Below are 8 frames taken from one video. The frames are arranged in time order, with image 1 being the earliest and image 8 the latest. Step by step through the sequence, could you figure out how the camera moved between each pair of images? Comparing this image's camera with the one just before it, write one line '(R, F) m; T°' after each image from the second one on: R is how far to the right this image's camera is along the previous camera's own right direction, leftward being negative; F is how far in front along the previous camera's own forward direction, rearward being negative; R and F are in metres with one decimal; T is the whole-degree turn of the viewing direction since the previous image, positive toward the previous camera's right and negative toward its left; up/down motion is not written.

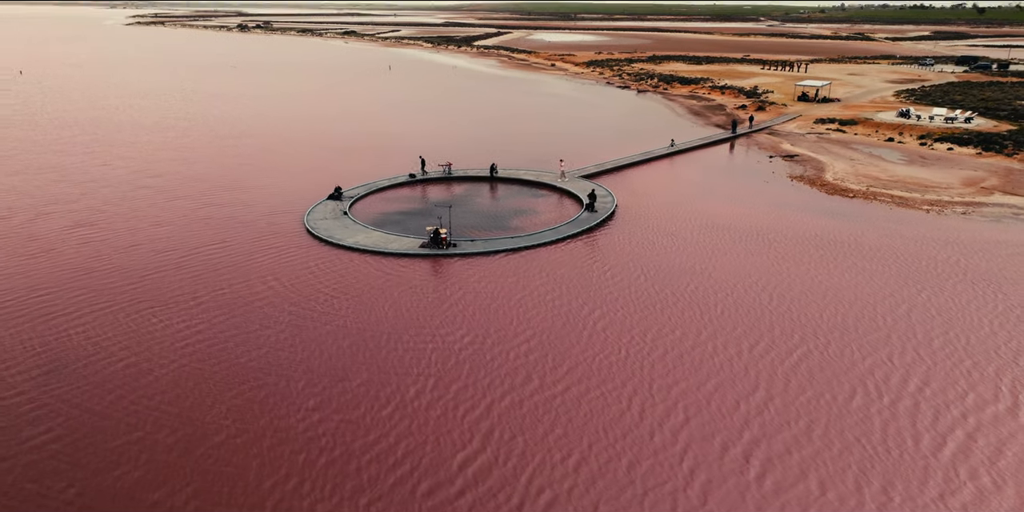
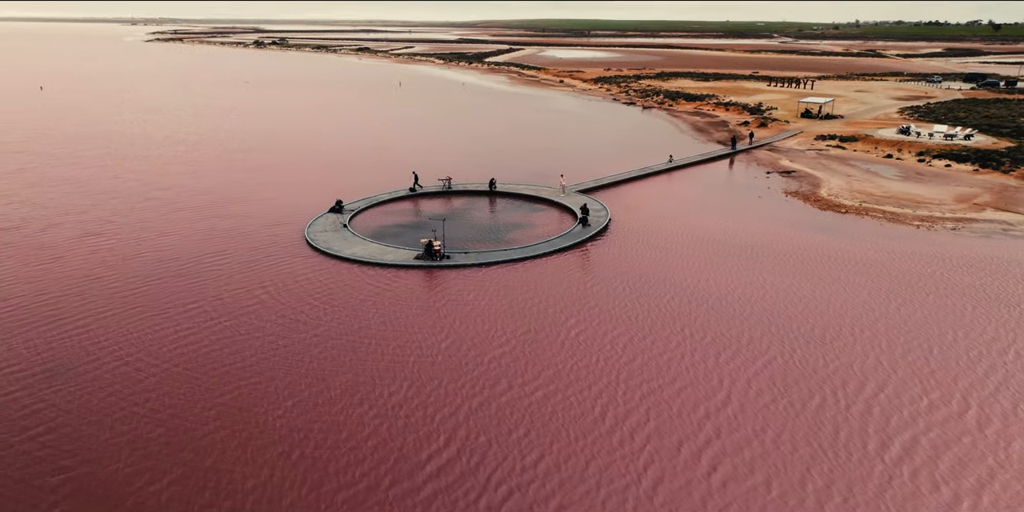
(+0.7, -0.6) m; -1°
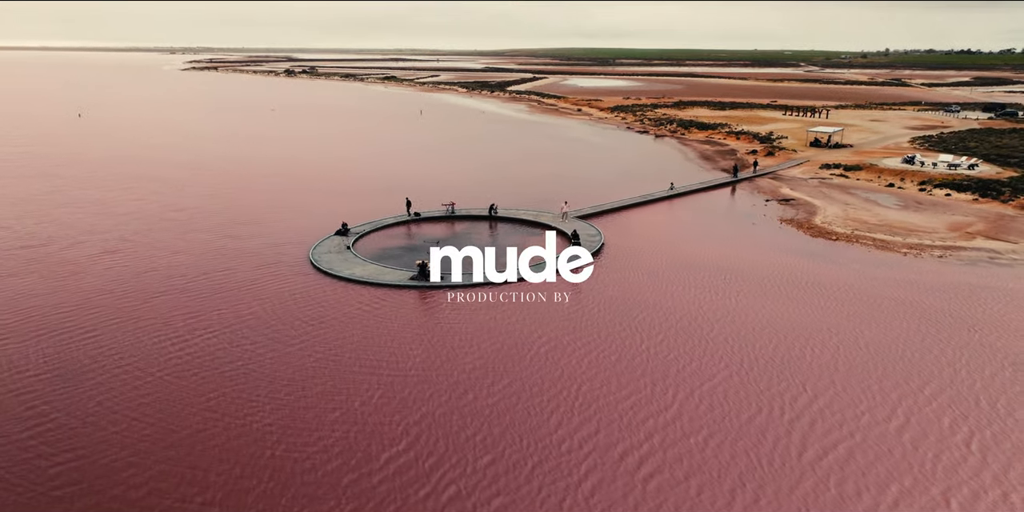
(+1.2, -1.1) m; -2°
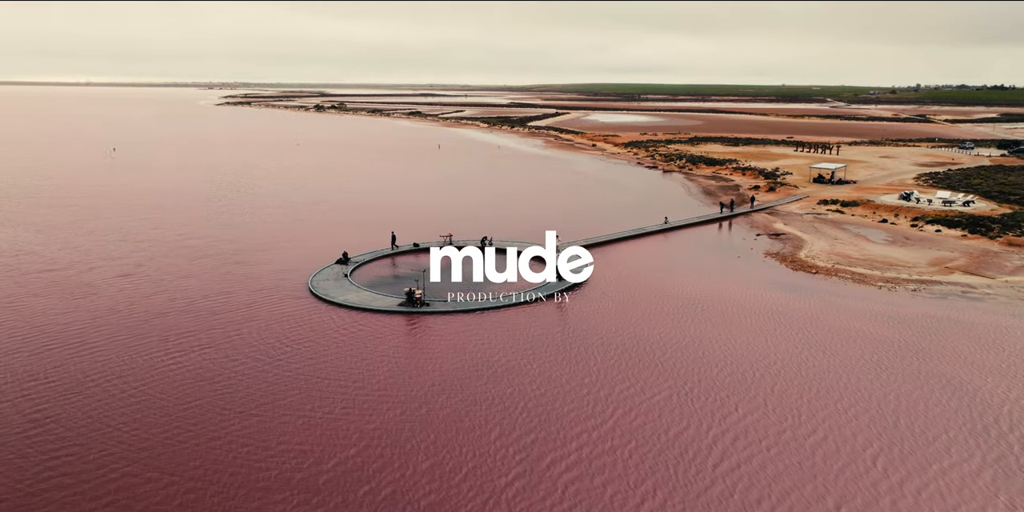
(+1.6, -1.4) m; -2°
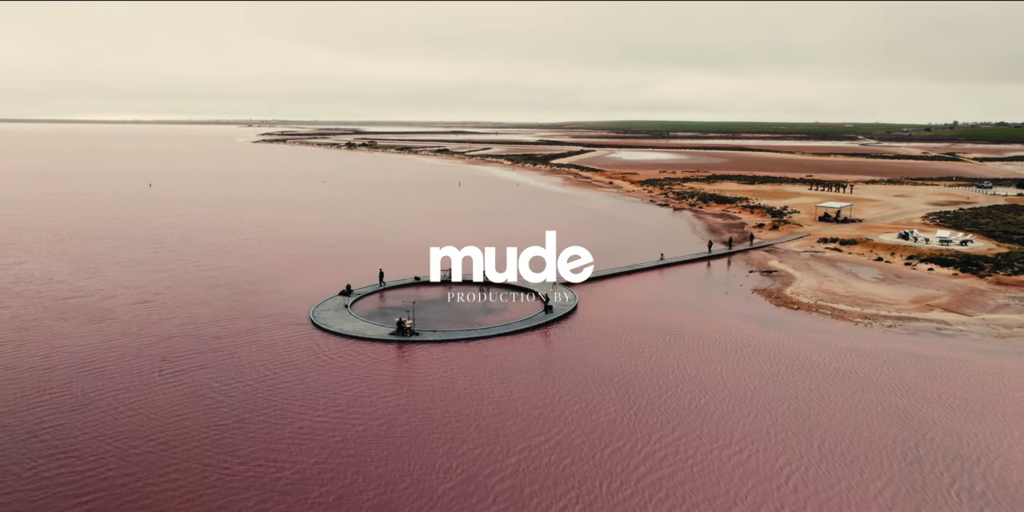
(+1.7, -1.6) m; -3°
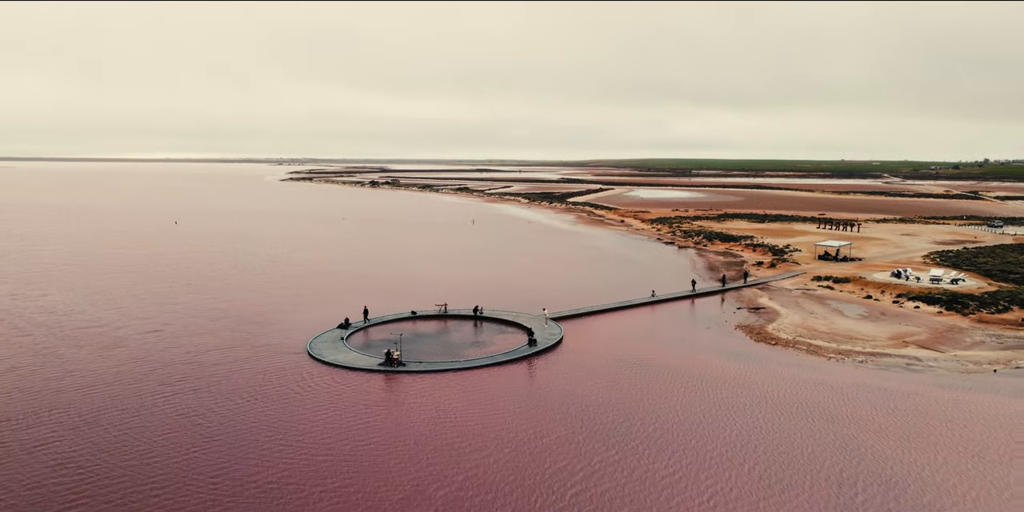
(+1.7, -1.6) m; -2°
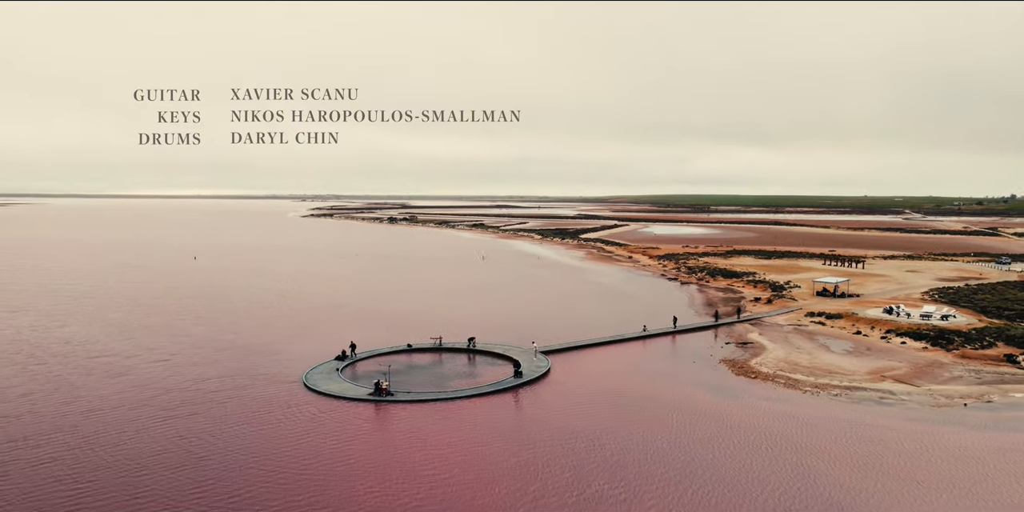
(+1.6, -1.5) m; -2°
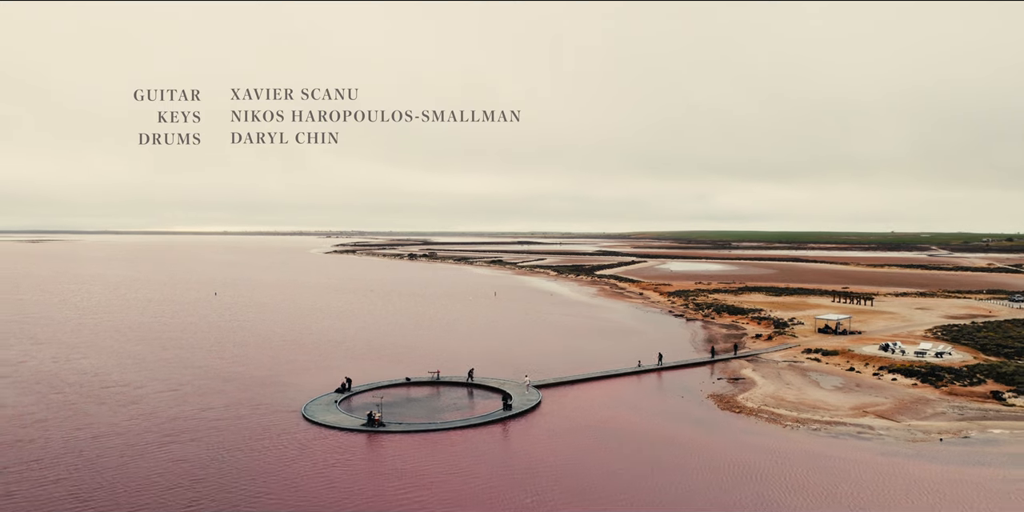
(+1.6, -1.5) m; -2°
